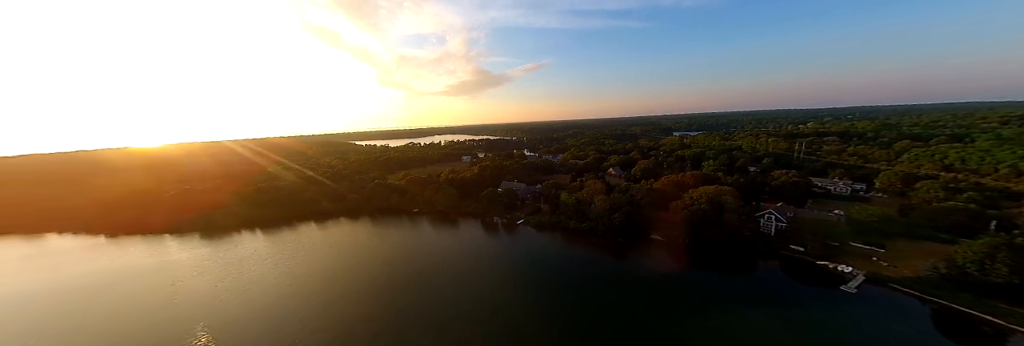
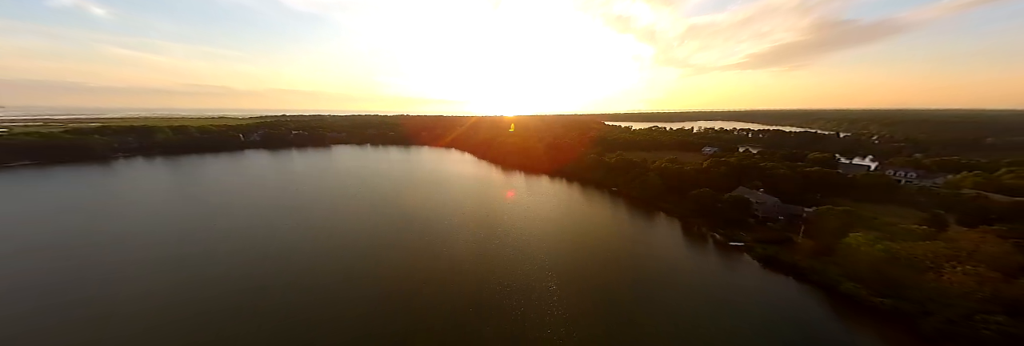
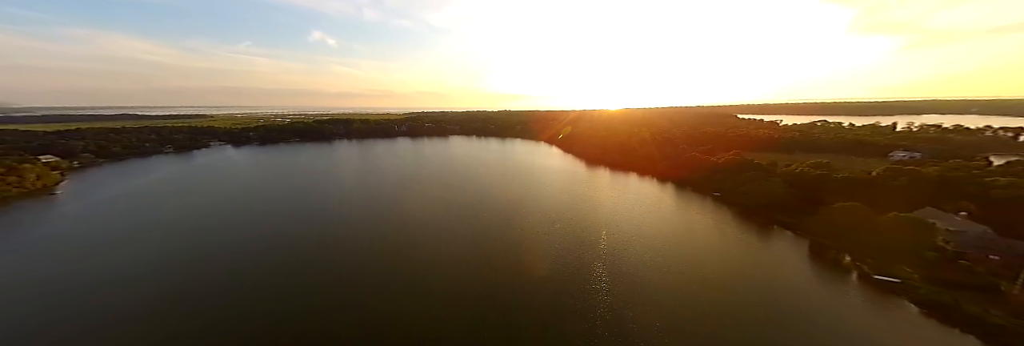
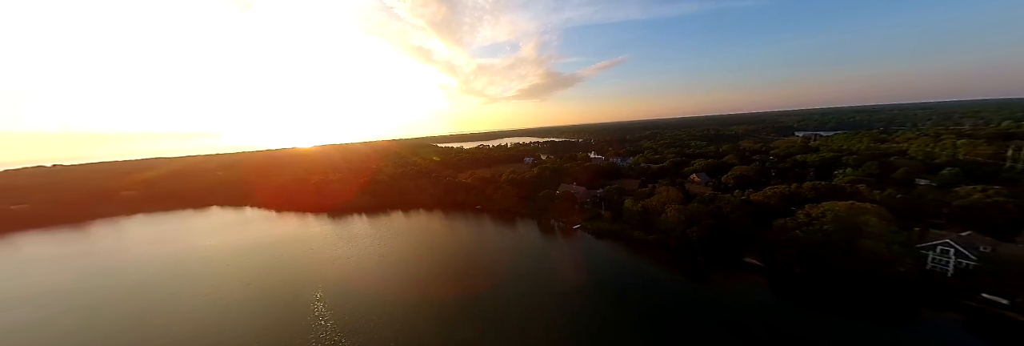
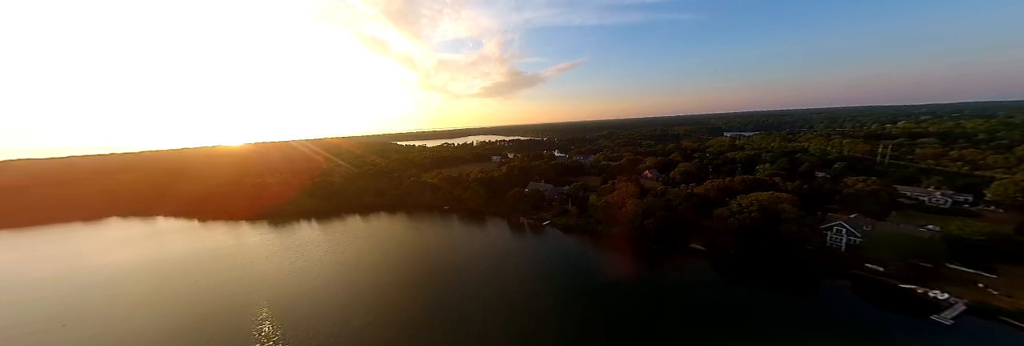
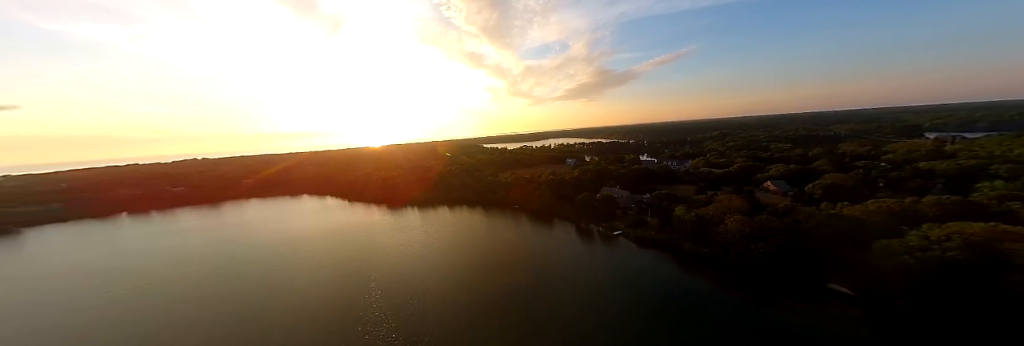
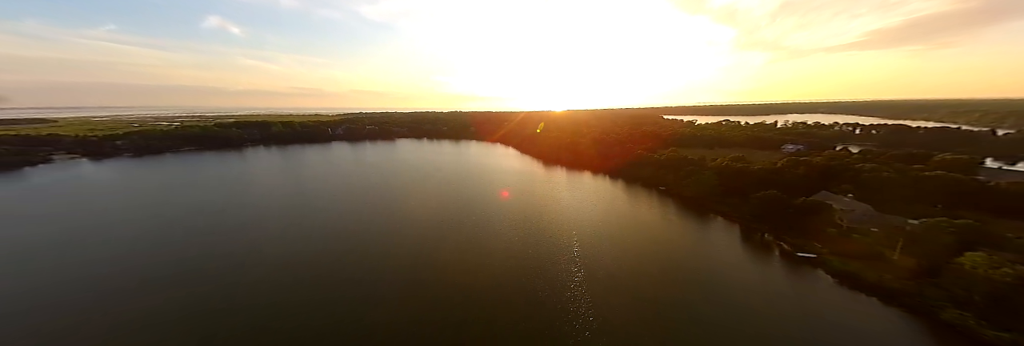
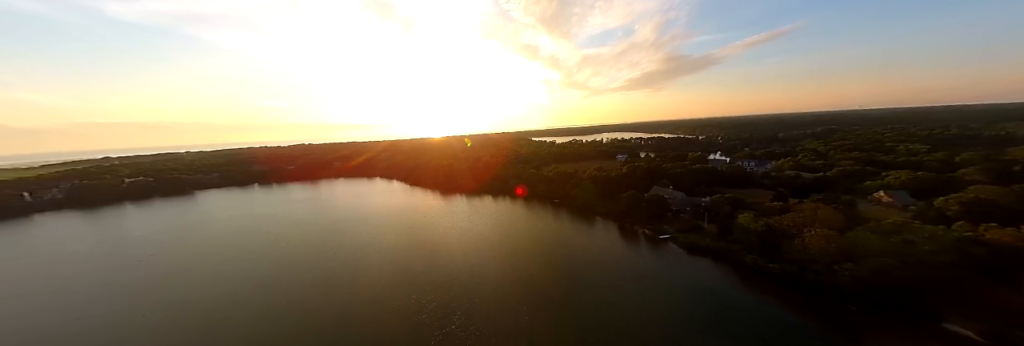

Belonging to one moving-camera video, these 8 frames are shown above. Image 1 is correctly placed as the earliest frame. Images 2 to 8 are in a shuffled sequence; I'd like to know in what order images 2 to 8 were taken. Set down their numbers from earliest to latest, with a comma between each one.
5, 4, 6, 8, 2, 7, 3
